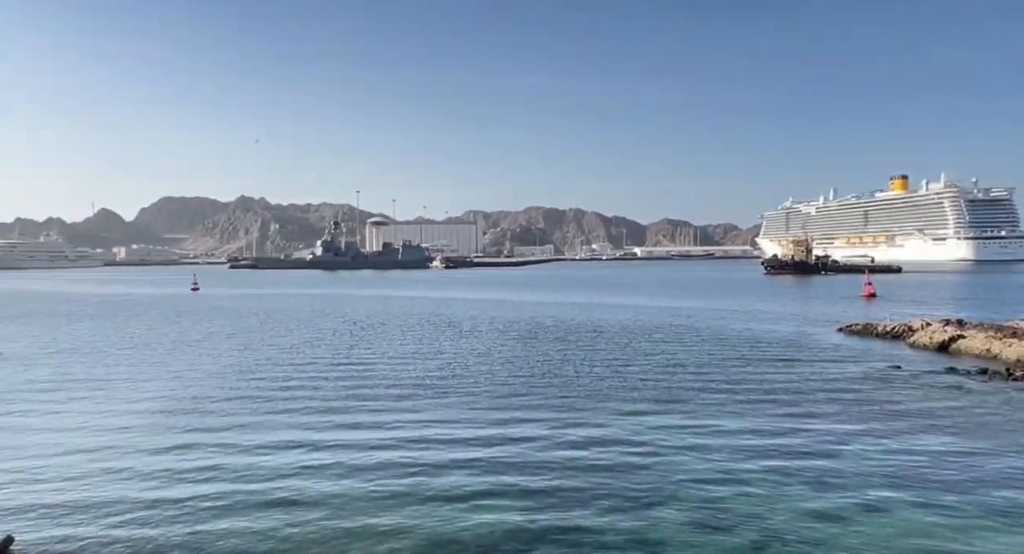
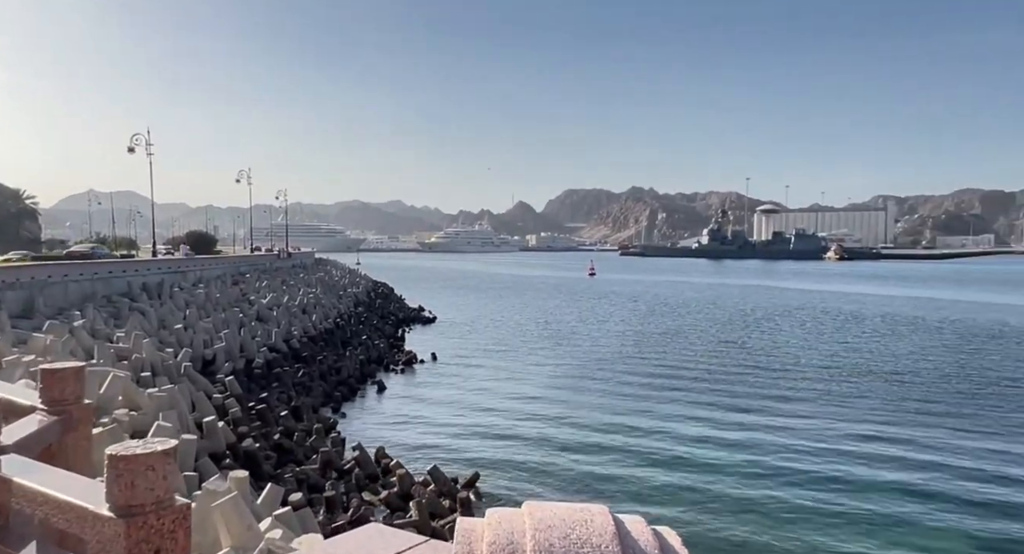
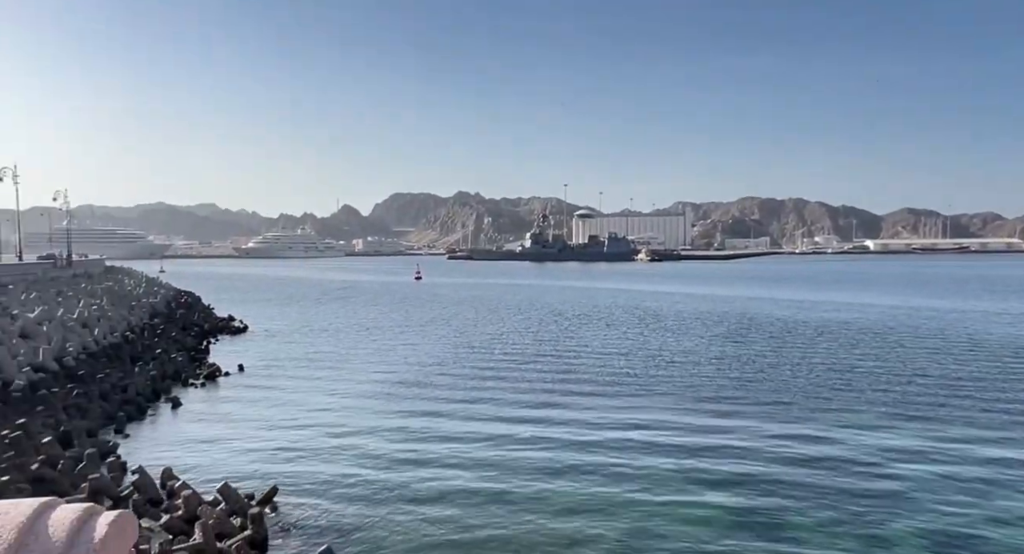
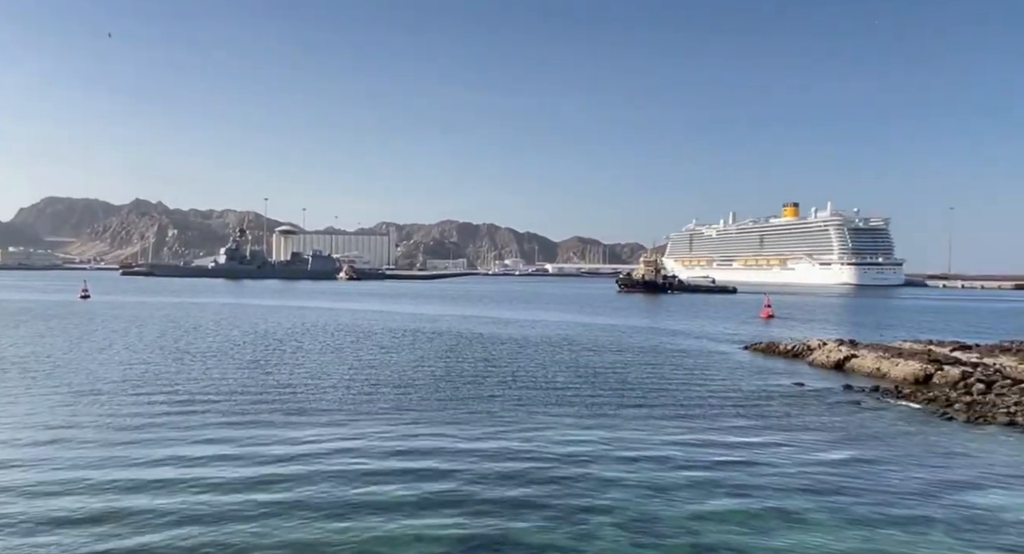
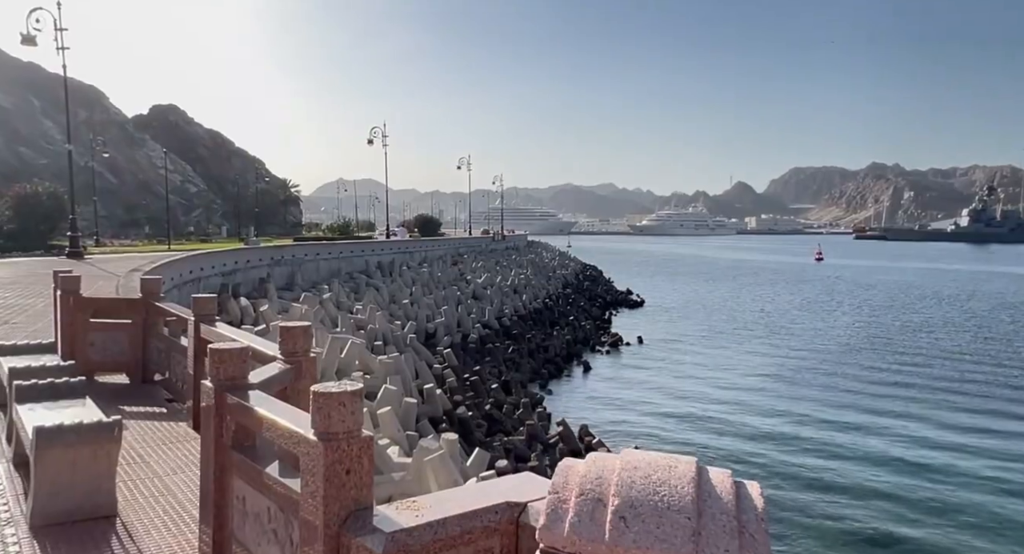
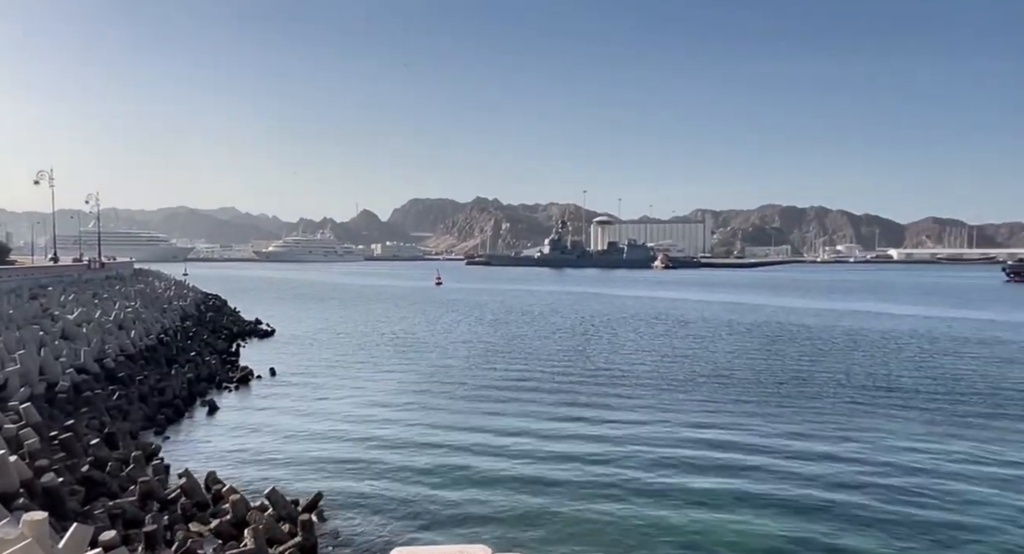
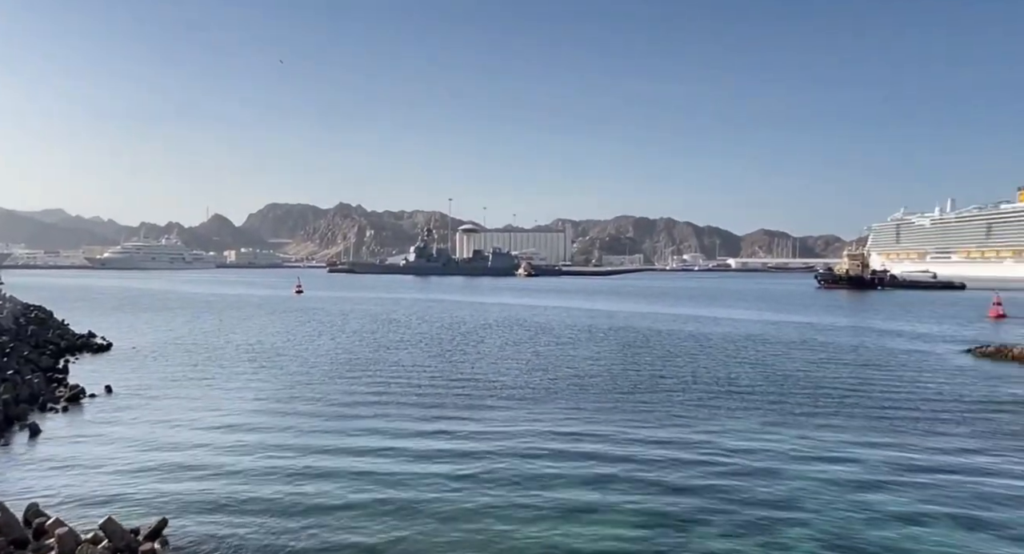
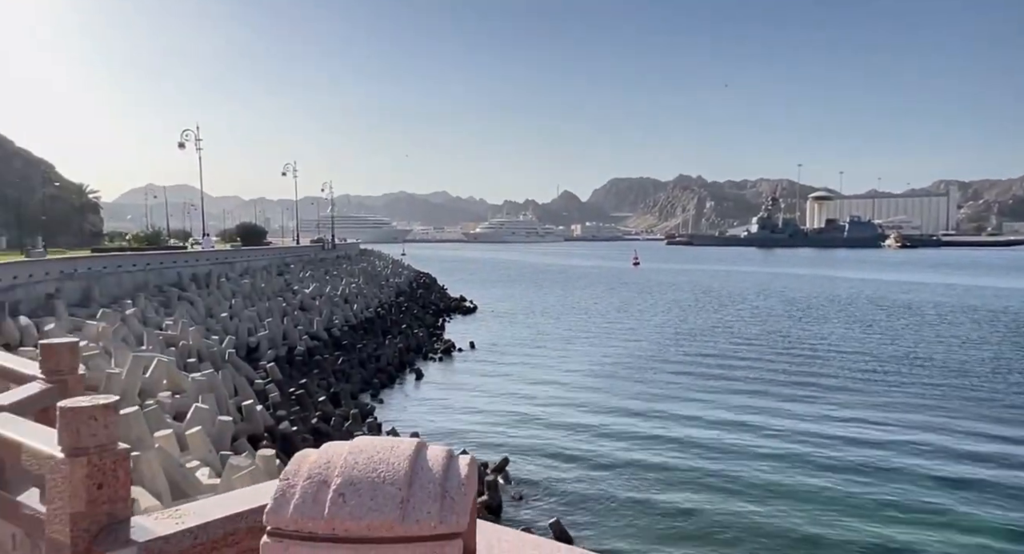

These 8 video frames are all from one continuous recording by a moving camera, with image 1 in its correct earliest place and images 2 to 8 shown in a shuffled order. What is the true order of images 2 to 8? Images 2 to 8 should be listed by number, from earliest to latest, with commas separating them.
3, 8, 5, 2, 6, 7, 4
